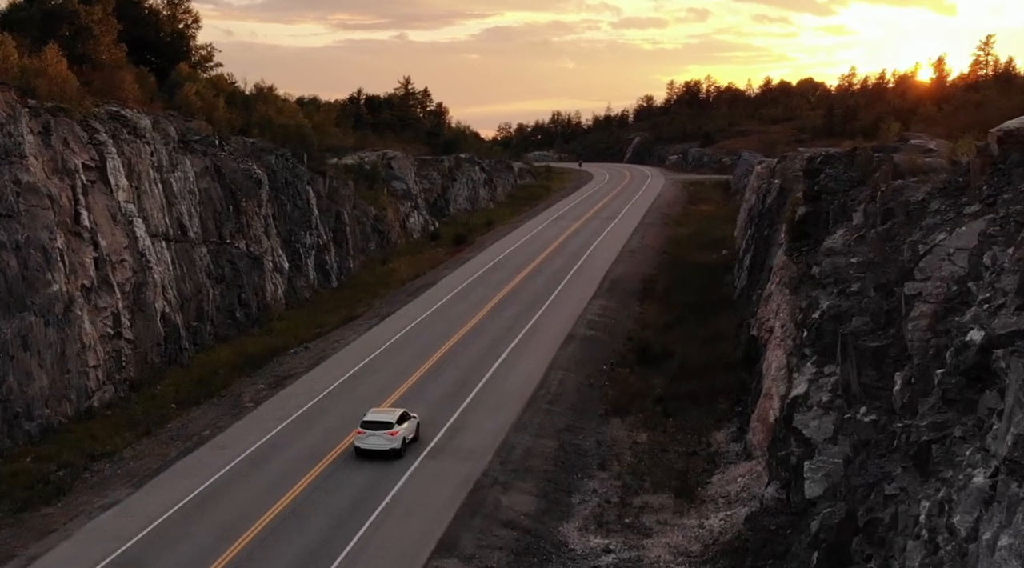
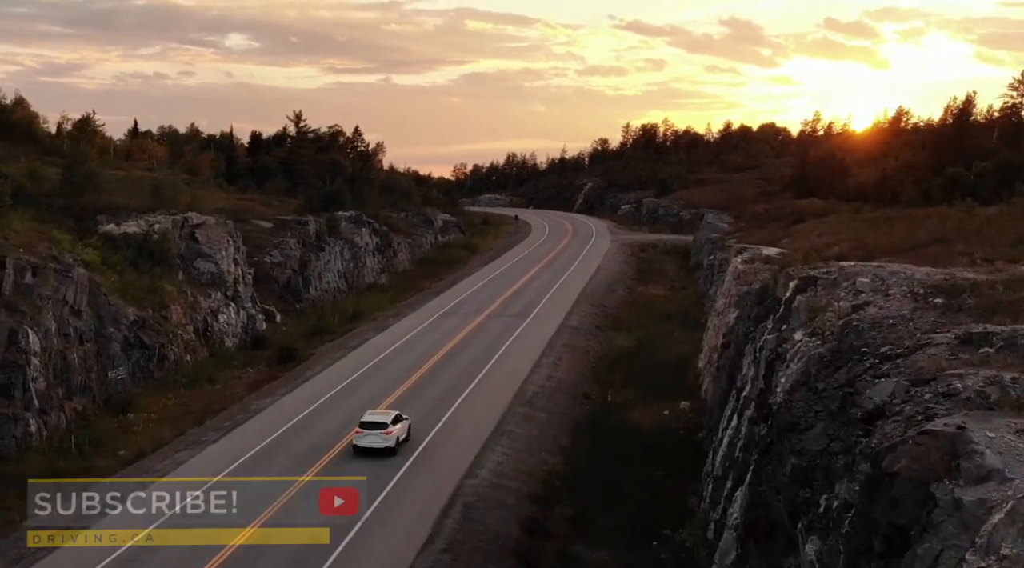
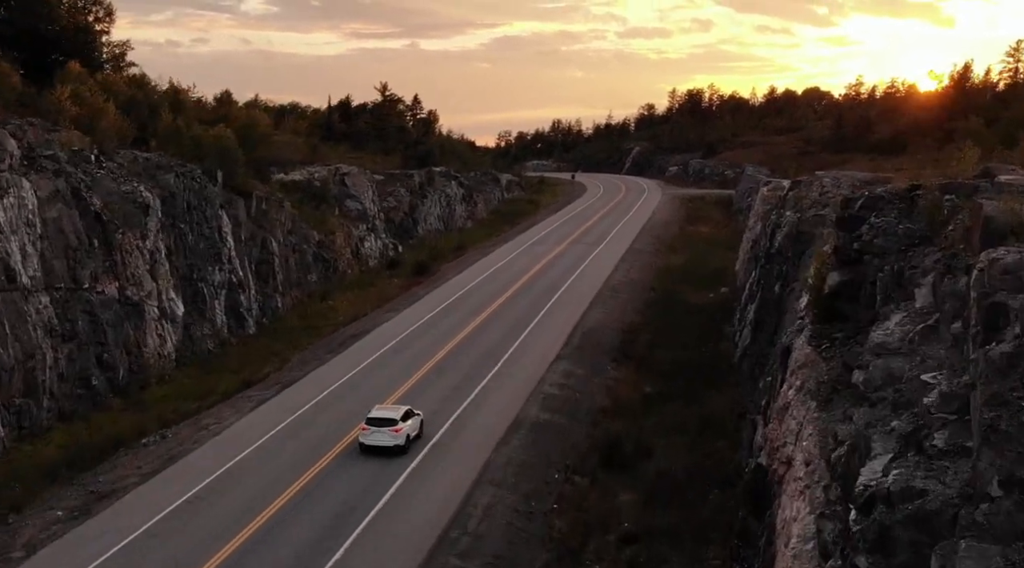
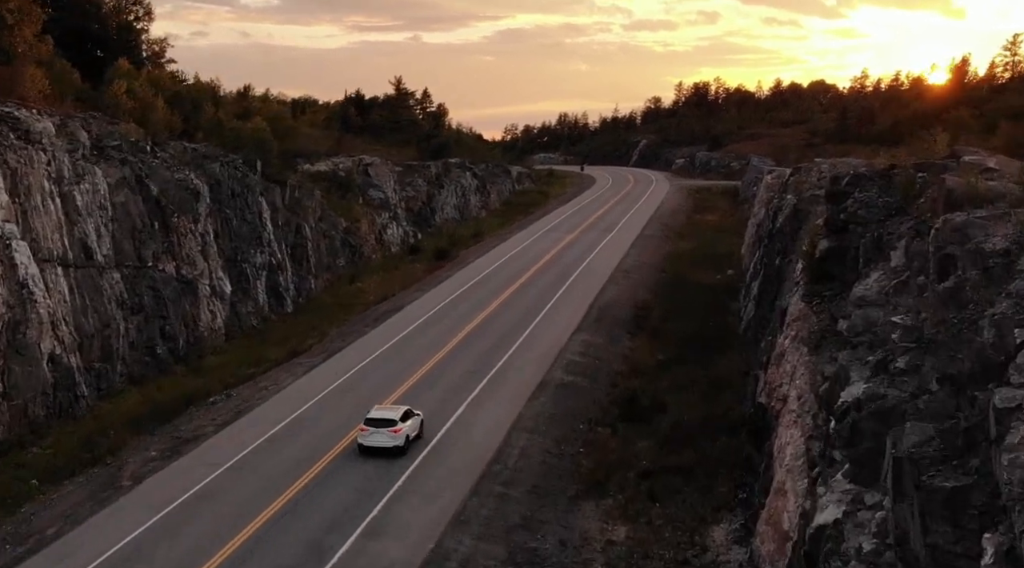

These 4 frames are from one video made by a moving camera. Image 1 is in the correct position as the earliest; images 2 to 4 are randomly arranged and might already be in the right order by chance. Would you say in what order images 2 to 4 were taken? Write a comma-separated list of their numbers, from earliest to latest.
4, 3, 2
